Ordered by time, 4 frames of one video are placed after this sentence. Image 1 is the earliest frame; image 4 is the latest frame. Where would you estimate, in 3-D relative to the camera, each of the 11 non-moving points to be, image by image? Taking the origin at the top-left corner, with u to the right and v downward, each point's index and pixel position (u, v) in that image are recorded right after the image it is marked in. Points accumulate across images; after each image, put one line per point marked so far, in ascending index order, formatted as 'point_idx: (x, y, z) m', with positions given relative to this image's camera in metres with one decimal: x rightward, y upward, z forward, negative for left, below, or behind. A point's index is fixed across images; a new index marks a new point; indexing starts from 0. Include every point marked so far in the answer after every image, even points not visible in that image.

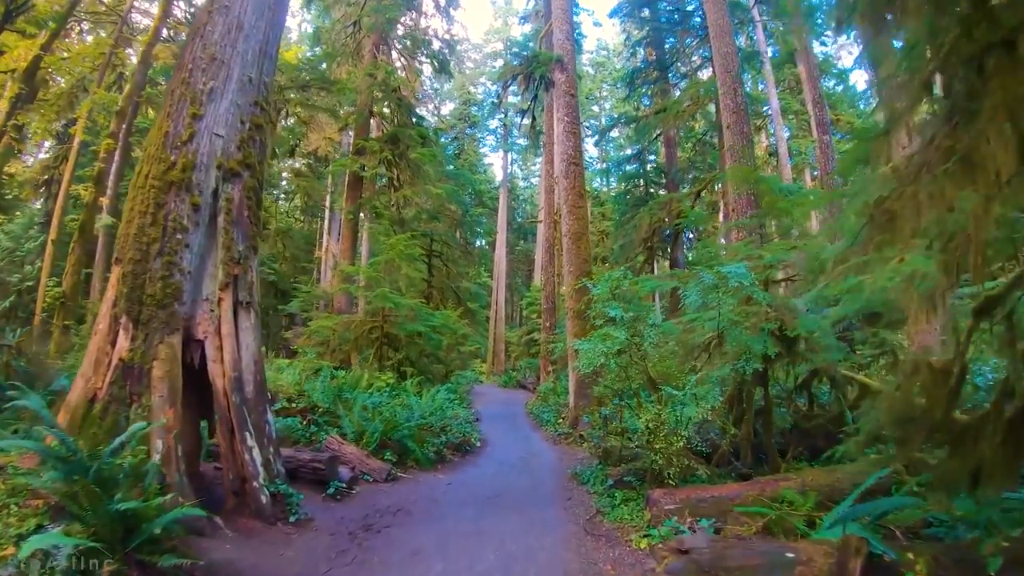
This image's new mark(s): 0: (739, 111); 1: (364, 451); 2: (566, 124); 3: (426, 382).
0: (+5.4, +4.2, +14.1) m
1: (-2.0, -2.1, +7.5) m
2: (+1.2, +3.9, +13.7) m
3: (-2.4, -2.6, +15.7) m
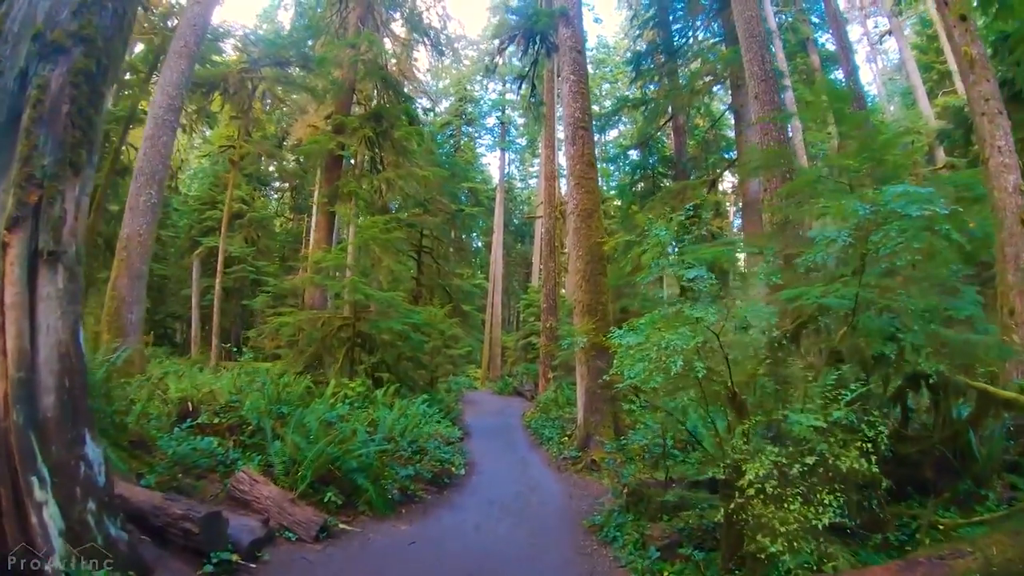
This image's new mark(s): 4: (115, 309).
0: (+5.4, +4.4, +12.0) m
1: (-2.0, -1.8, +5.2) m
2: (+1.2, +4.0, +11.5) m
3: (-2.5, -2.4, +13.4) m
4: (-7.6, -0.4, +11.0) m
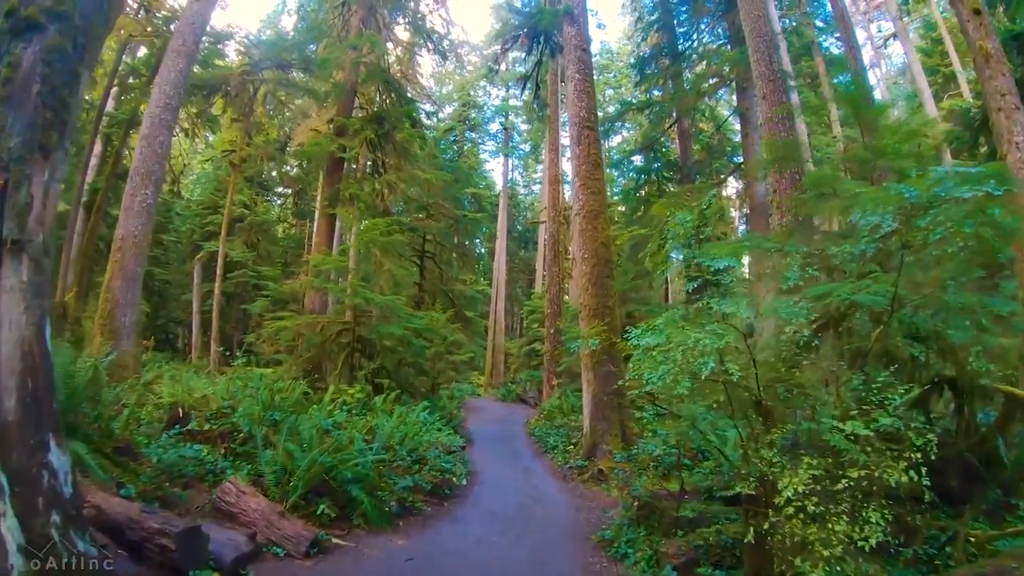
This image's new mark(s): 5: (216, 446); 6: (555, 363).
0: (+5.5, +4.3, +11.7) m
1: (-2.0, -1.8, +4.9) m
2: (+1.3, +4.0, +11.2) m
3: (-2.4, -2.5, +13.1) m
4: (-7.5, -0.4, +10.8) m
5: (-3.4, -1.8, +6.5) m
6: (+1.3, -2.3, +17.7) m
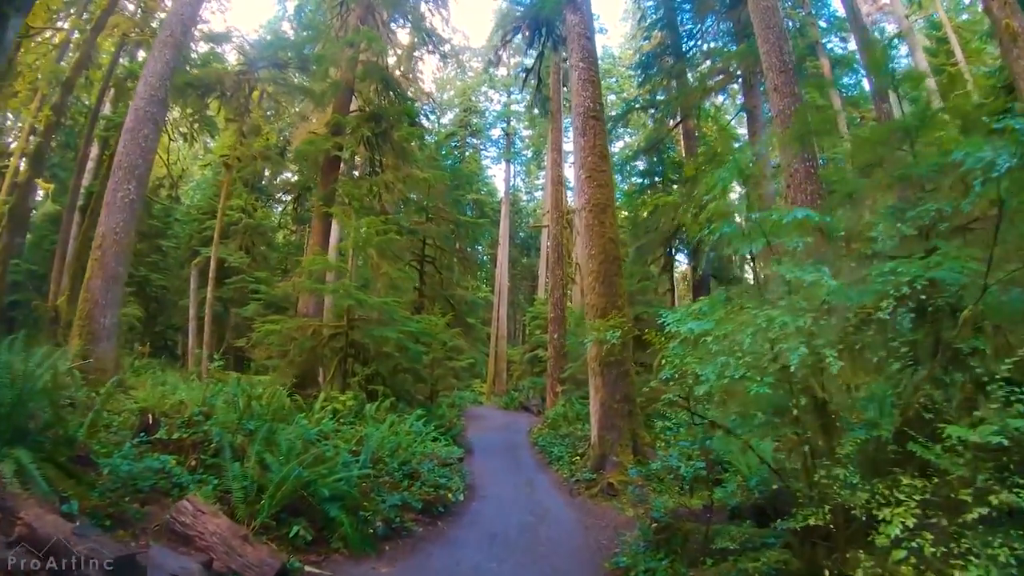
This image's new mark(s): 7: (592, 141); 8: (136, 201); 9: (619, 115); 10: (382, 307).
0: (+5.5, +4.3, +11.1) m
1: (-2.0, -1.8, +4.3) m
2: (+1.3, +3.9, +10.7) m
3: (-2.4, -2.5, +12.5) m
4: (-7.5, -0.5, +10.2) m
5: (-3.3, -1.7, +5.9) m
6: (+1.4, -2.4, +17.1) m
7: (+1.4, +2.5, +10.0) m
8: (-7.2, +1.6, +11.0) m
9: (+3.7, +5.9, +19.7) m
10: (-2.6, -0.4, +11.8) m
